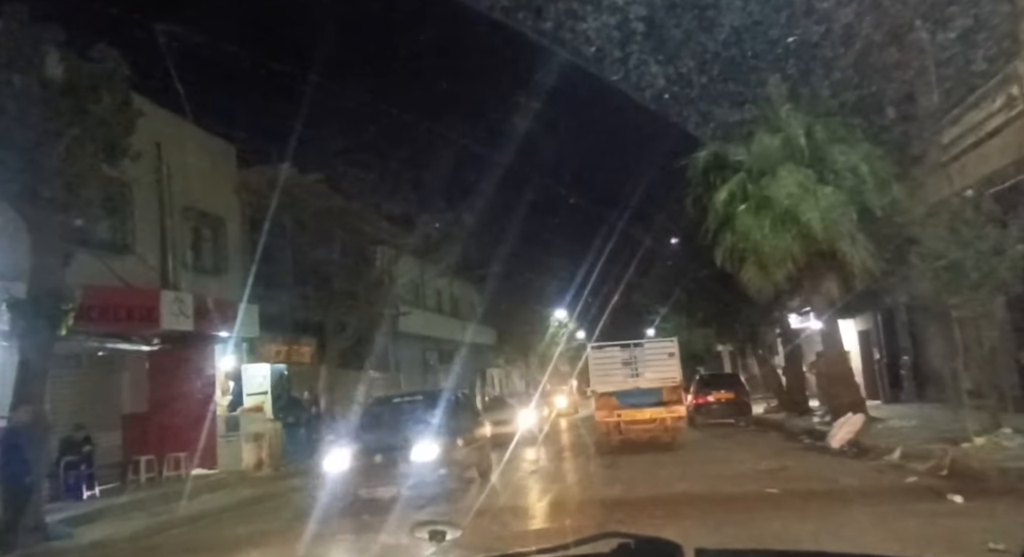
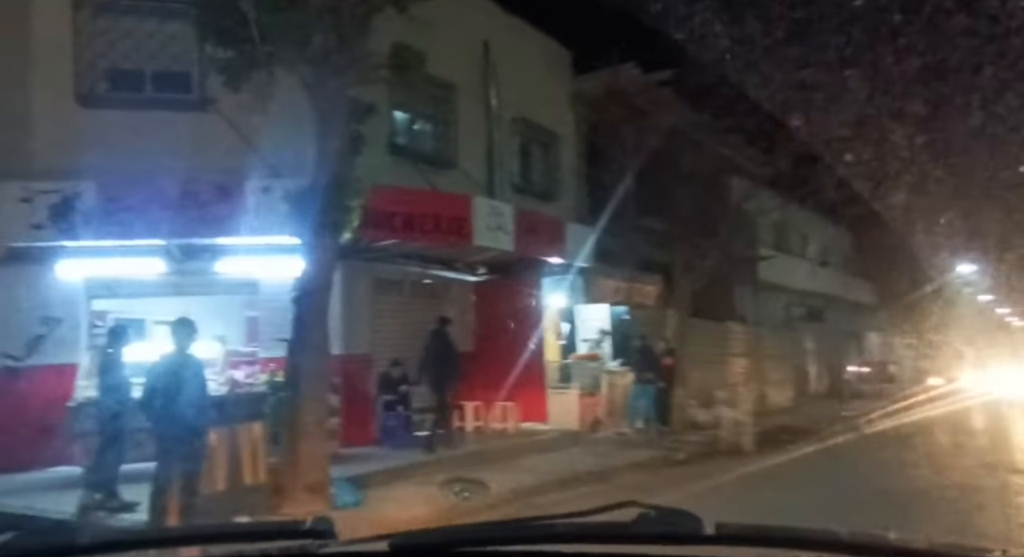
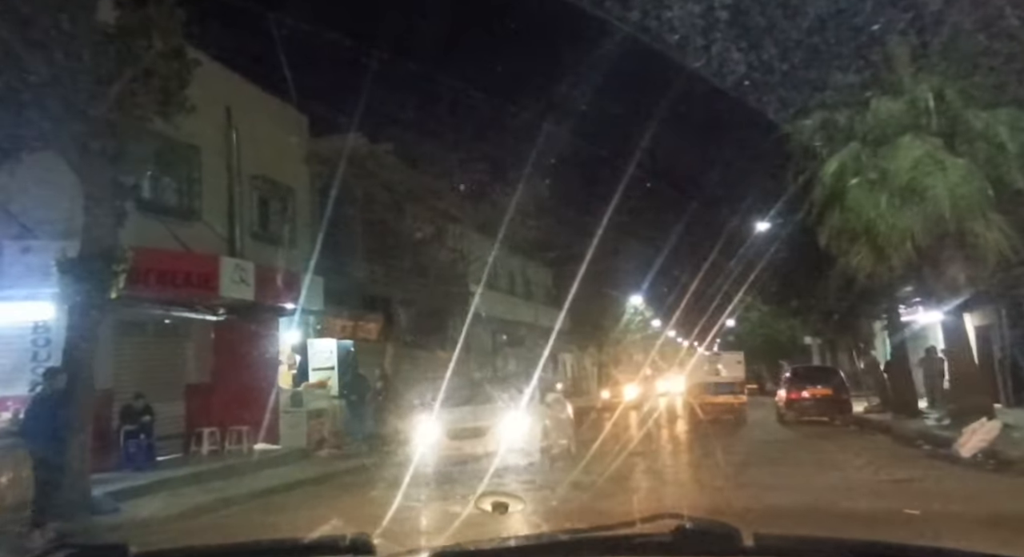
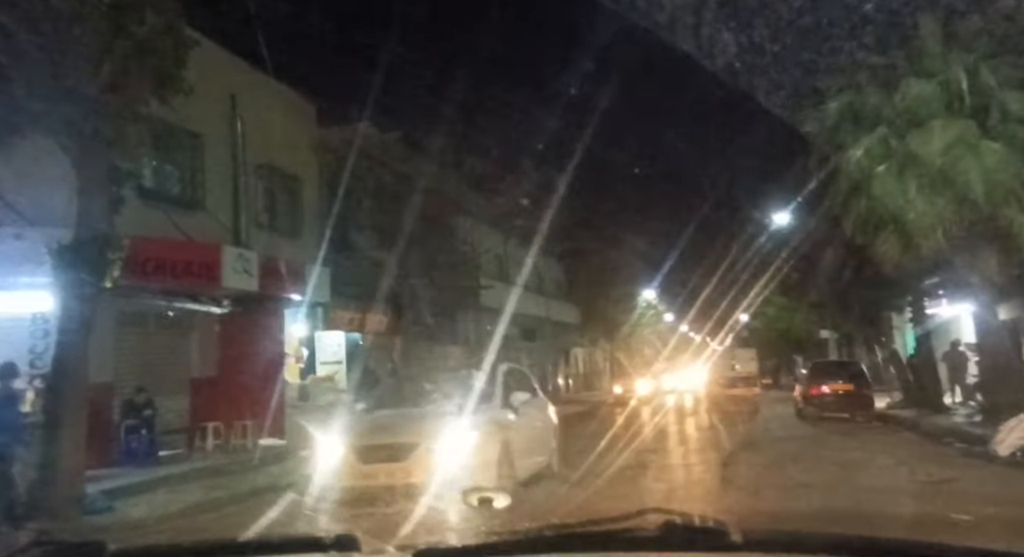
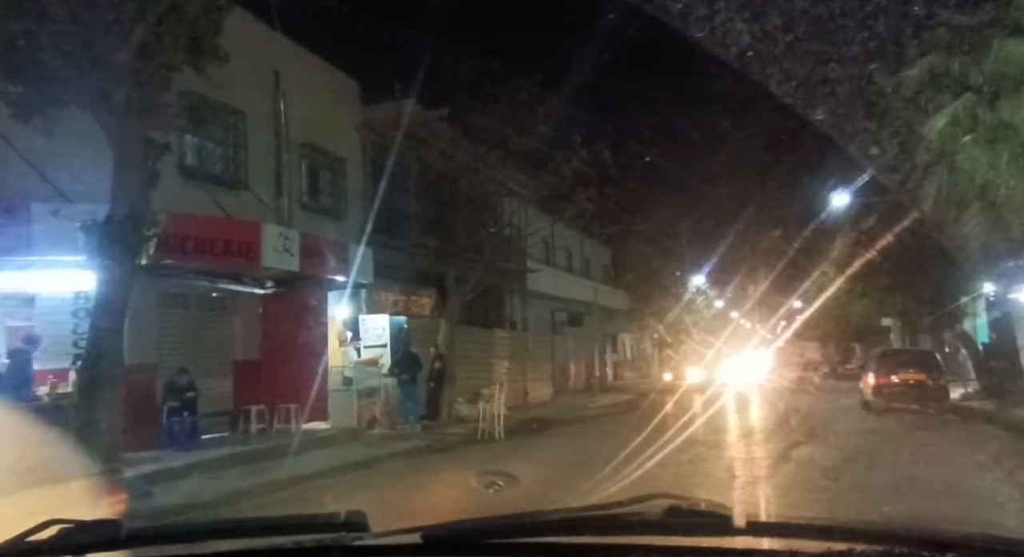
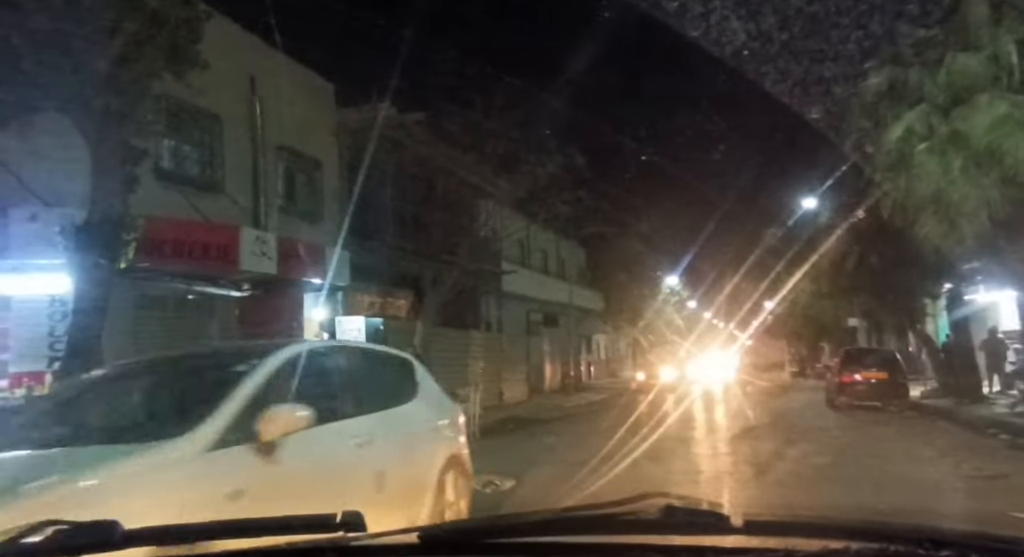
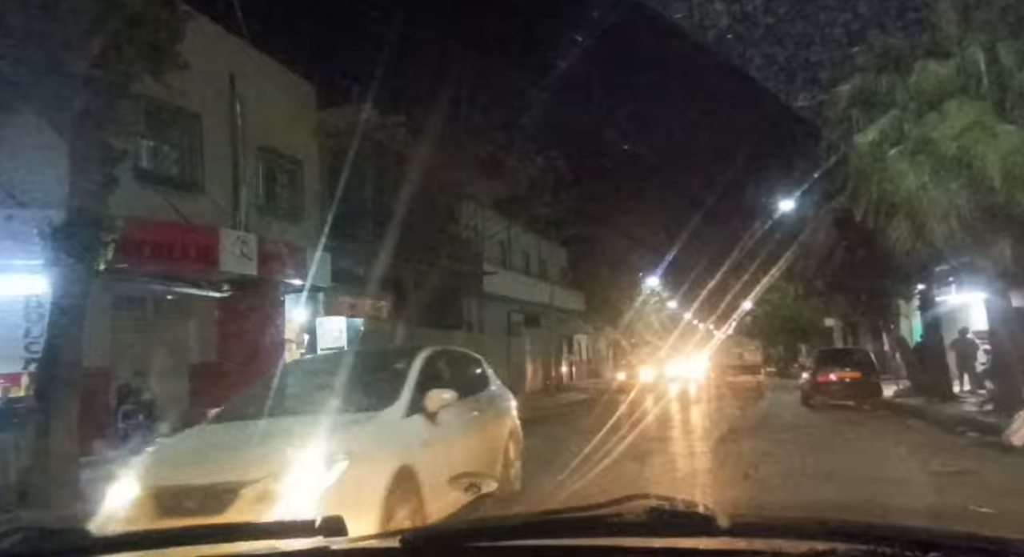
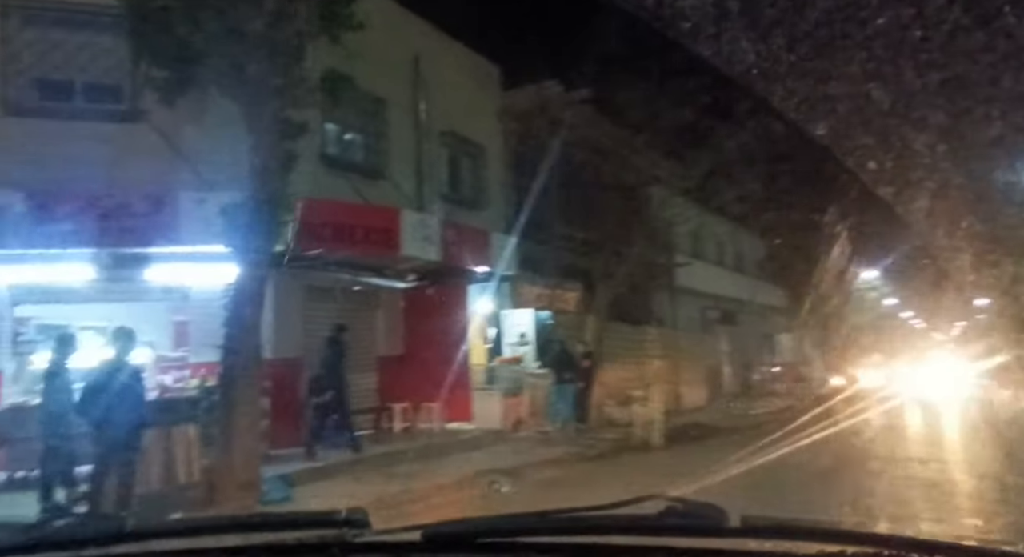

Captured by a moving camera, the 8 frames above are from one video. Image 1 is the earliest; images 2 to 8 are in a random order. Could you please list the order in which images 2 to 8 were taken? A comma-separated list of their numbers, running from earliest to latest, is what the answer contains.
3, 4, 7, 6, 5, 8, 2
